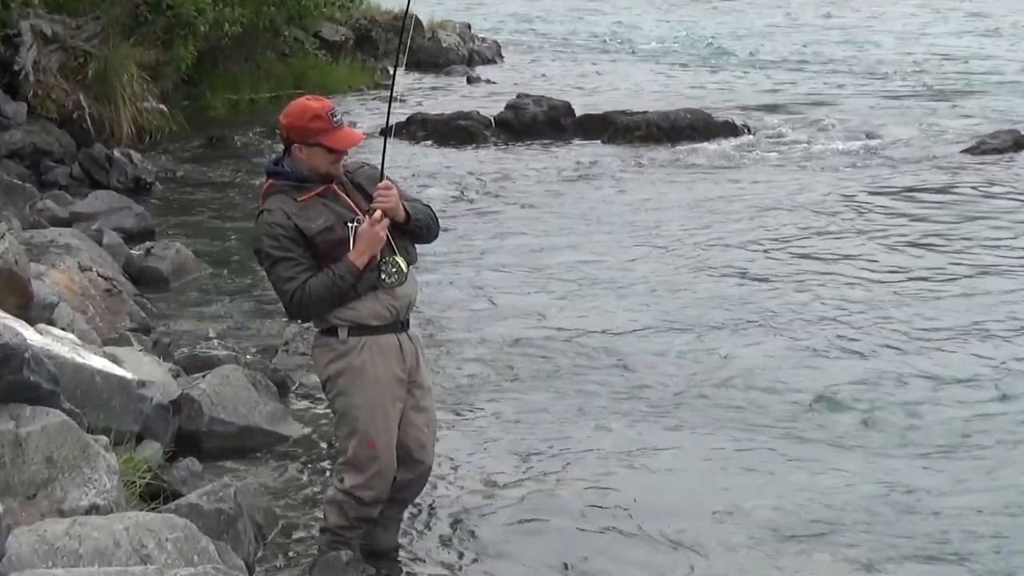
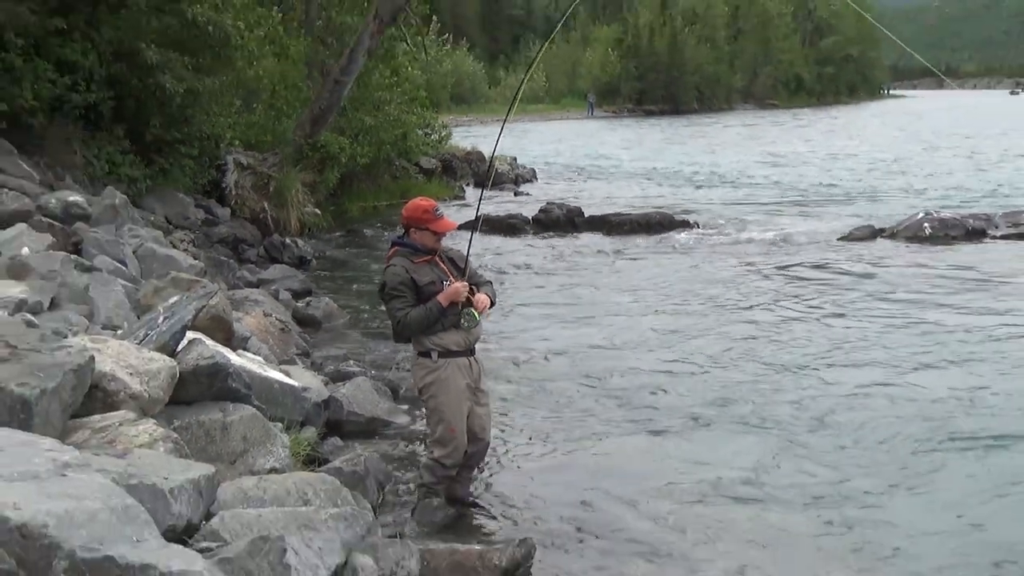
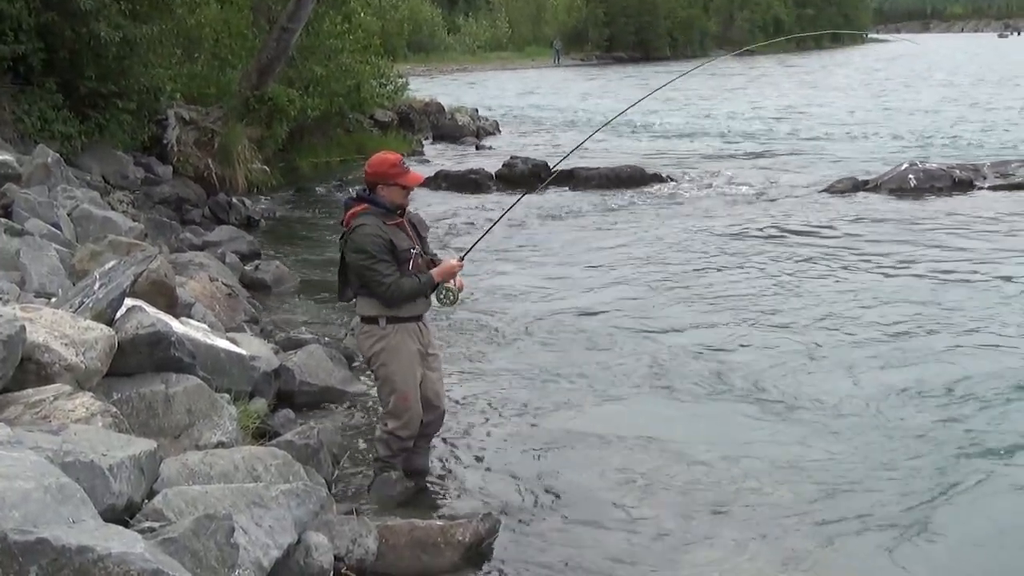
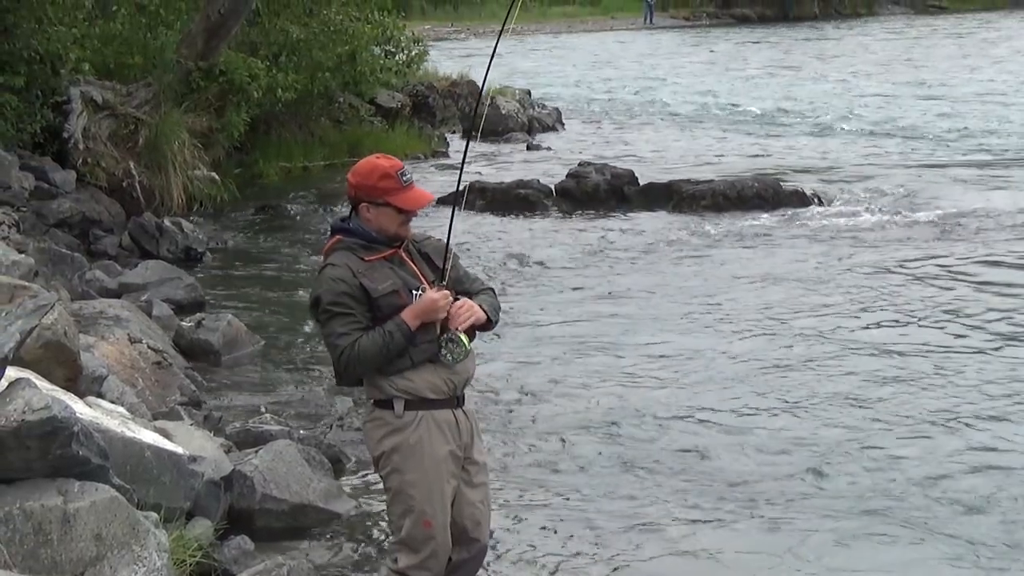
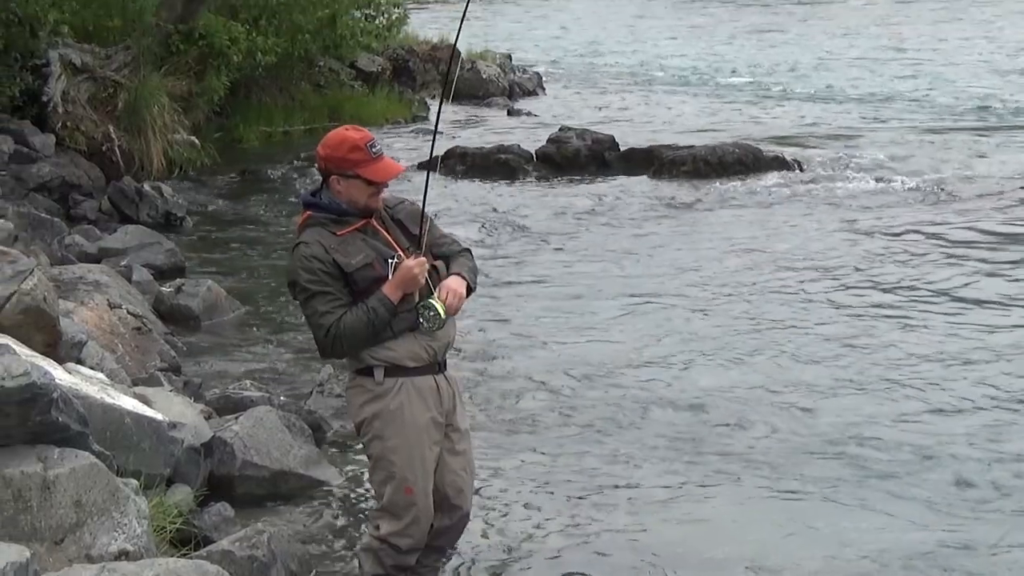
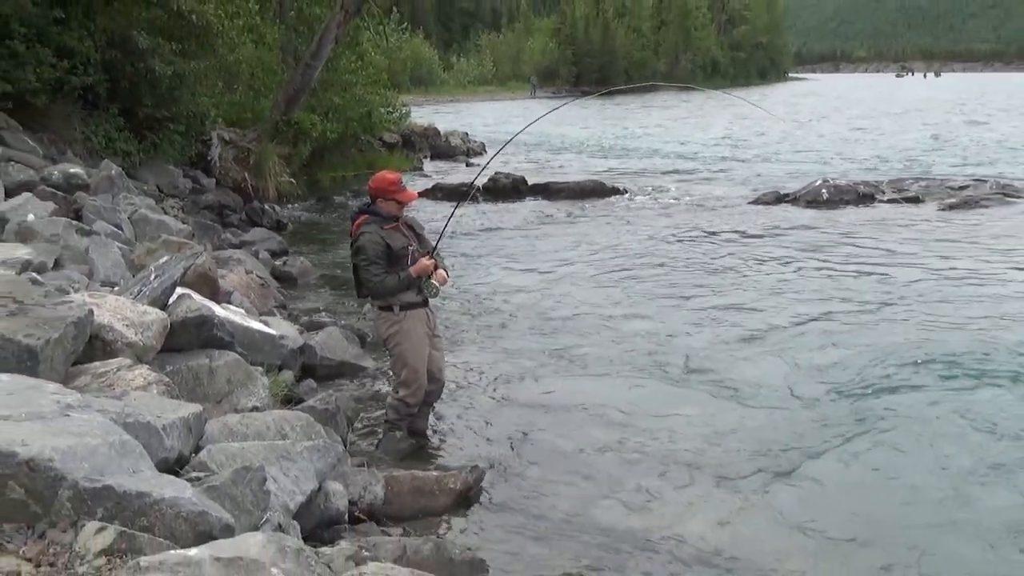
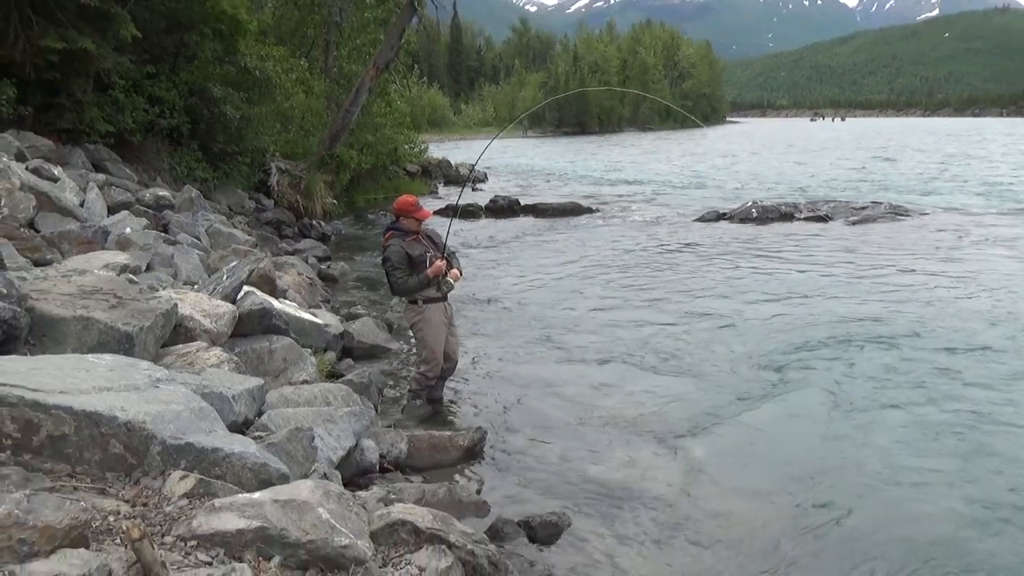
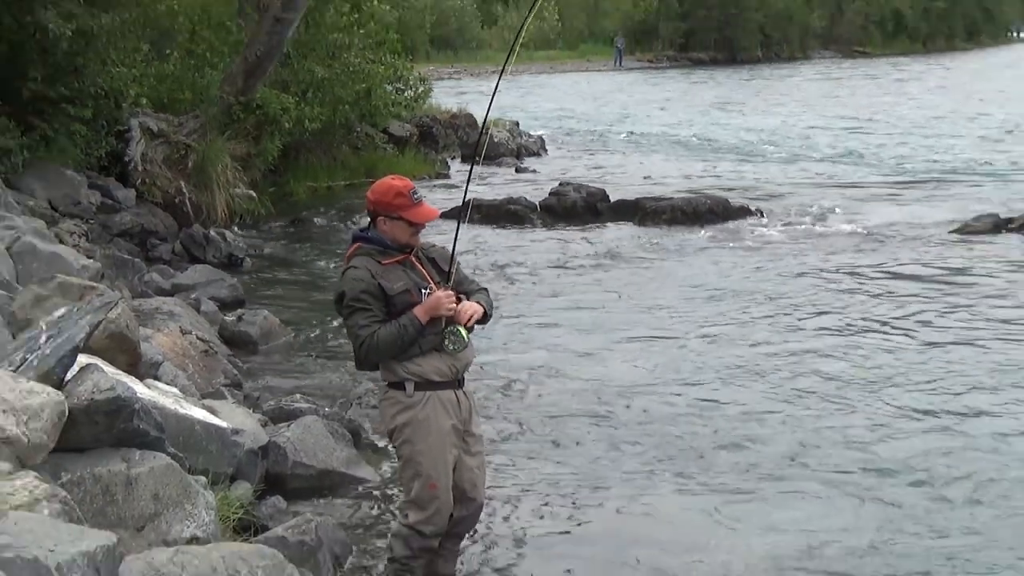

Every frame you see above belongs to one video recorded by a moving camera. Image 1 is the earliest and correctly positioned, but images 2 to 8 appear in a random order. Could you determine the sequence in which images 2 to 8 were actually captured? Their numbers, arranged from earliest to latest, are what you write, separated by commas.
5, 4, 8, 2, 3, 6, 7
